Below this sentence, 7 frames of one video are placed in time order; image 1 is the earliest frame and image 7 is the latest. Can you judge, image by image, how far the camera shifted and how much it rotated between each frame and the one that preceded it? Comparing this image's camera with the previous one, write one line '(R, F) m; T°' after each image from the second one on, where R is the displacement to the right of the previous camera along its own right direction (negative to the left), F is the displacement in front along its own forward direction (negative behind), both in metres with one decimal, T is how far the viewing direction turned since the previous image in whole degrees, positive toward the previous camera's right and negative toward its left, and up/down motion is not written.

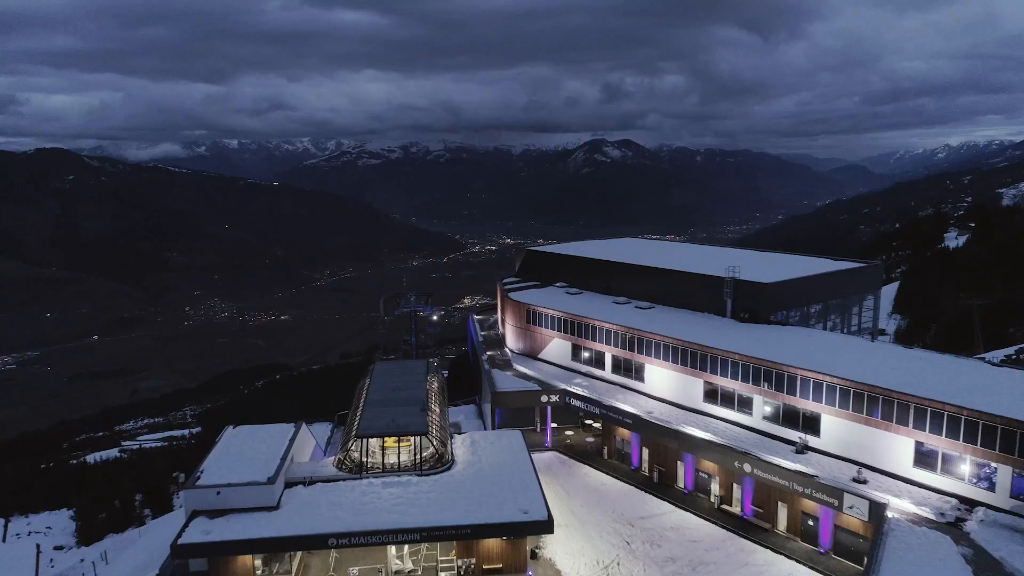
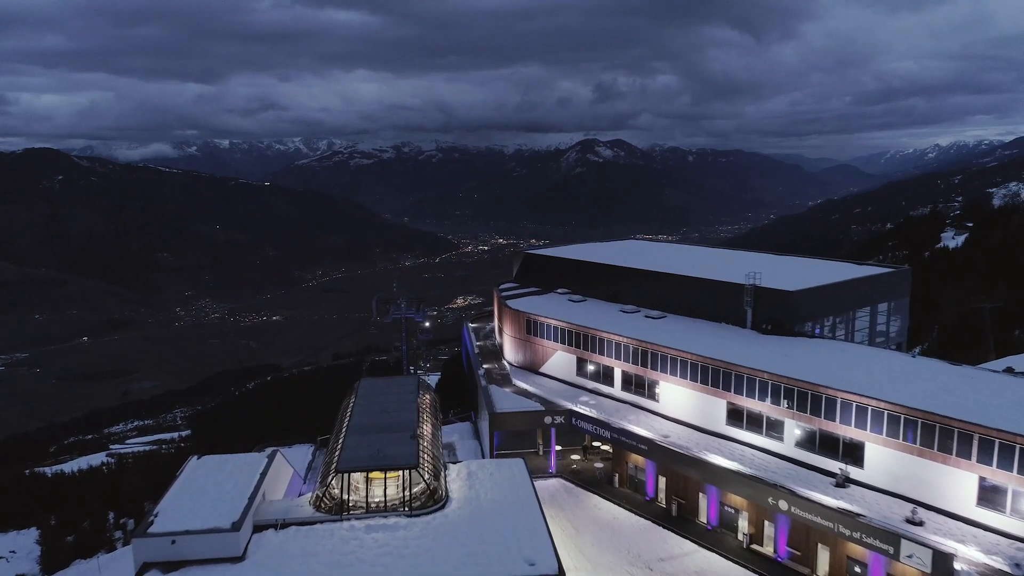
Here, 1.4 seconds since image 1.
(0.0, +0.4) m; +1°
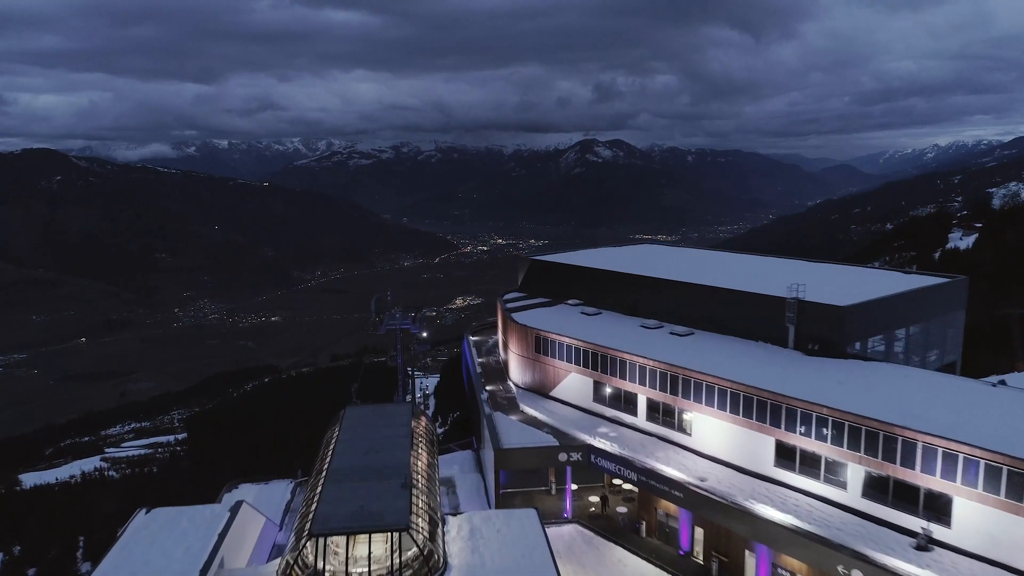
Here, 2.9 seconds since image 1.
(0.0, +0.5) m; 0°
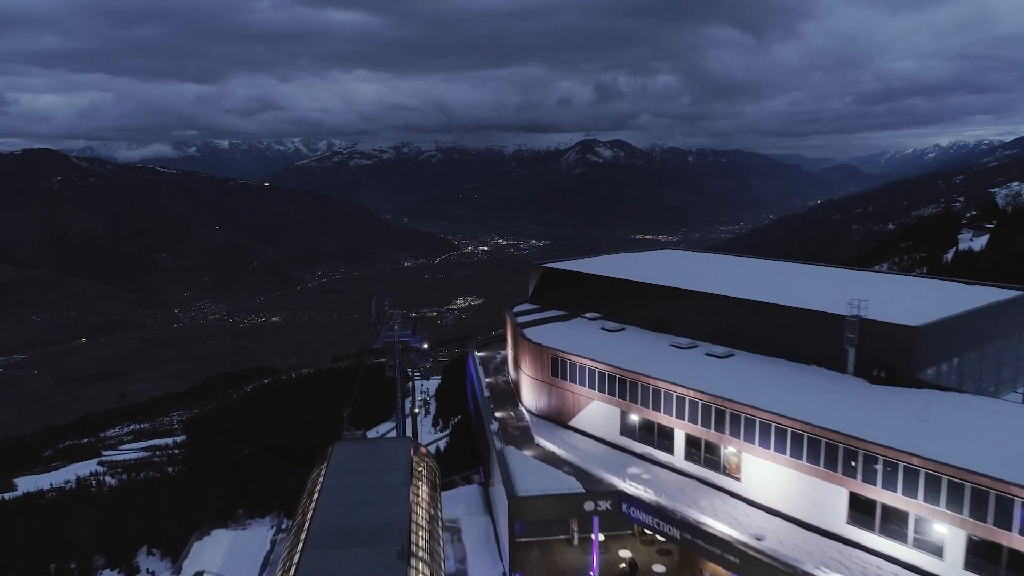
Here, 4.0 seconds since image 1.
(-0.1, +0.5) m; 0°
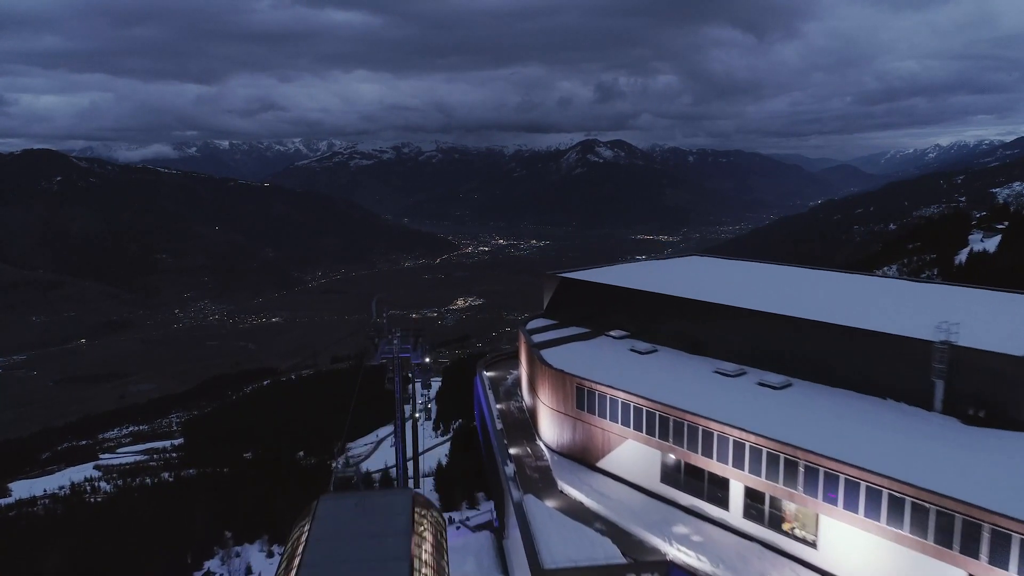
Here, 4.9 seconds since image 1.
(-0.1, +0.5) m; 0°
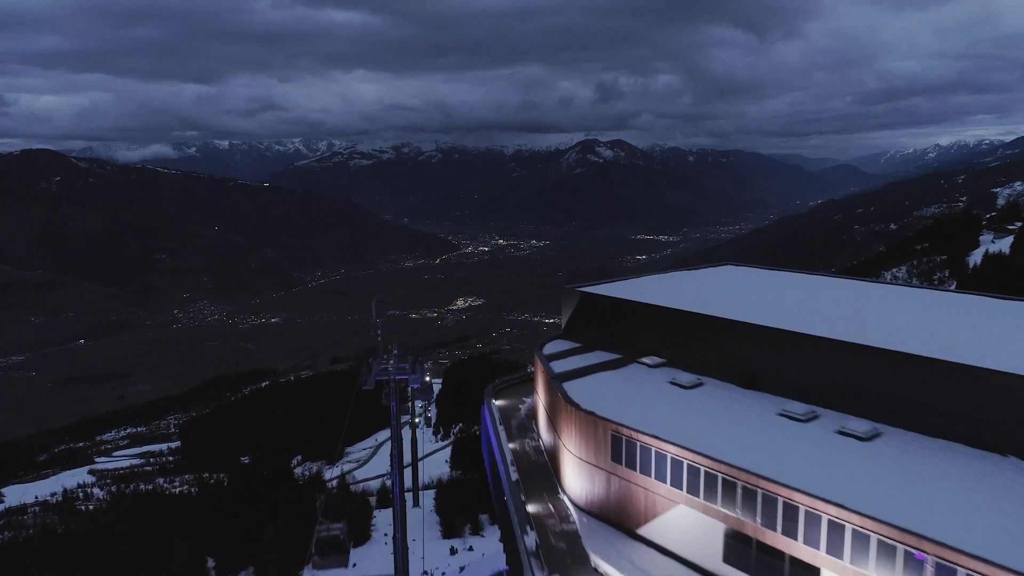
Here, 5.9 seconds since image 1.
(-0.1, +0.5) m; 0°
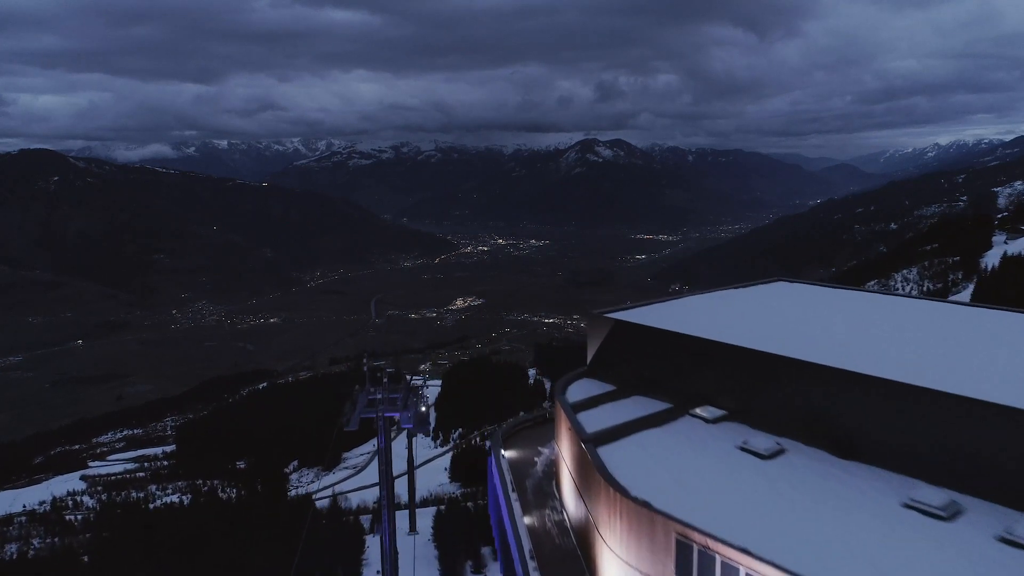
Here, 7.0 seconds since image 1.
(-0.1, +0.6) m; 0°
